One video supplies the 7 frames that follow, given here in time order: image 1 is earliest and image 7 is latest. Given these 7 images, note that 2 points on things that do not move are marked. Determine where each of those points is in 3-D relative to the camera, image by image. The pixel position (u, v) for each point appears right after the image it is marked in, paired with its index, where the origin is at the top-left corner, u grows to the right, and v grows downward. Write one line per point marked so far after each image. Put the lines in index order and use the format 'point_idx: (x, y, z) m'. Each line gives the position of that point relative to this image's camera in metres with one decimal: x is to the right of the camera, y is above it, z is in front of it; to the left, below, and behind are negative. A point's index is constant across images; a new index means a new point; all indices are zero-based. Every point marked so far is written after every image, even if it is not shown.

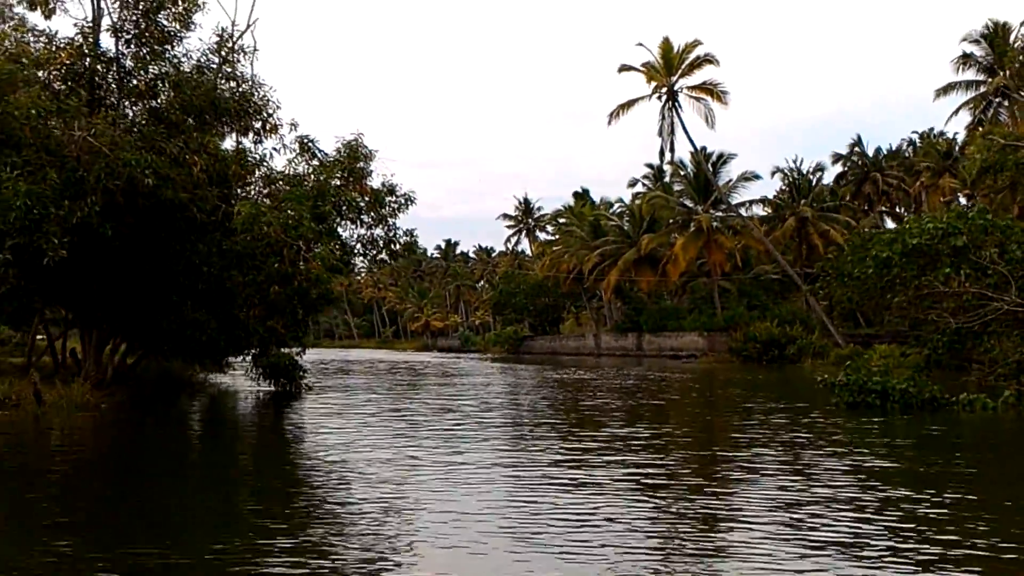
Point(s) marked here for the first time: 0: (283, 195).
0: (-2.8, +1.1, +15.6) m
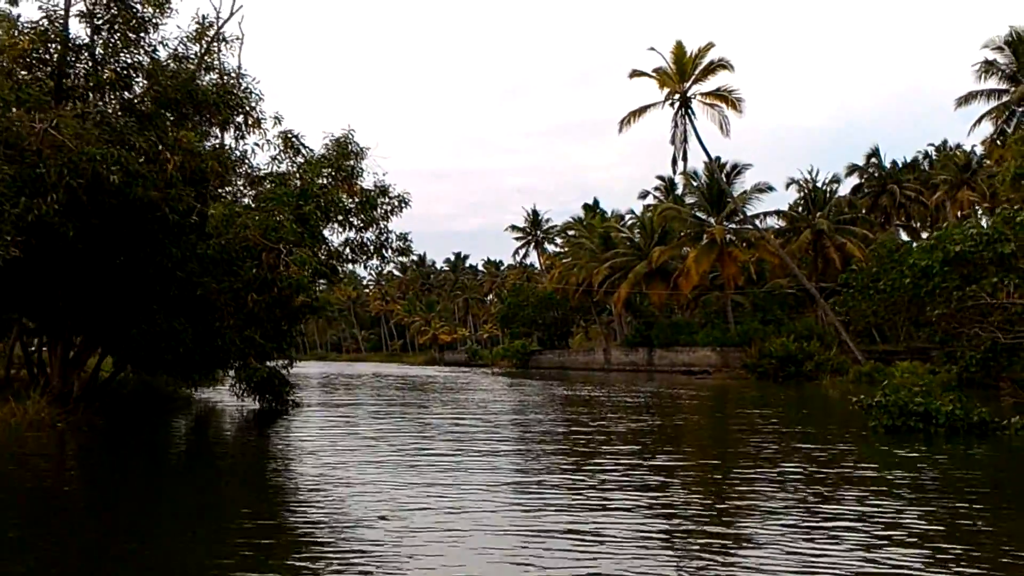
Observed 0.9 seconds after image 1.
0: (-2.8, +1.0, +14.2) m
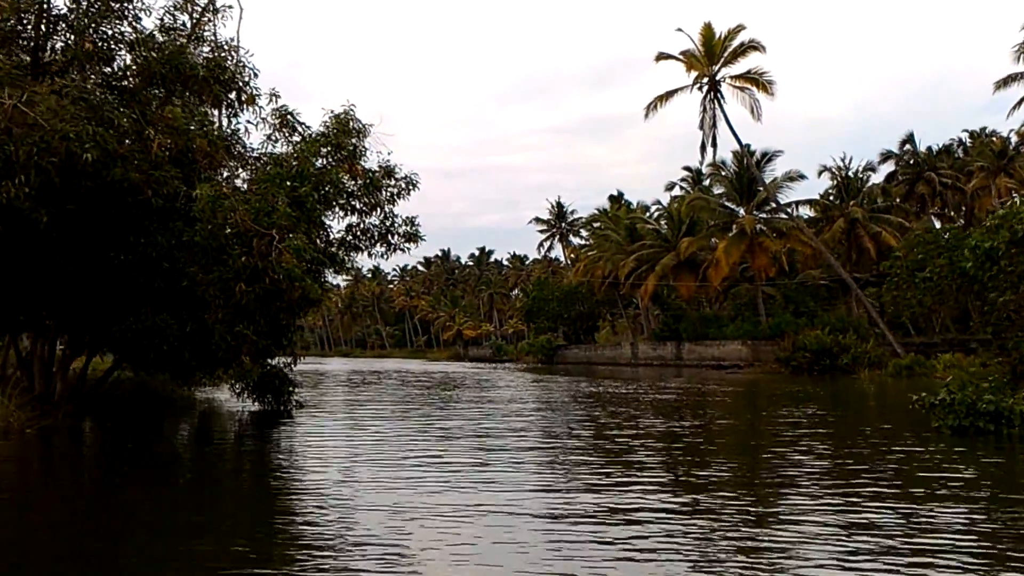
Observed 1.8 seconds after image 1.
0: (-2.6, +1.1, +13.0) m
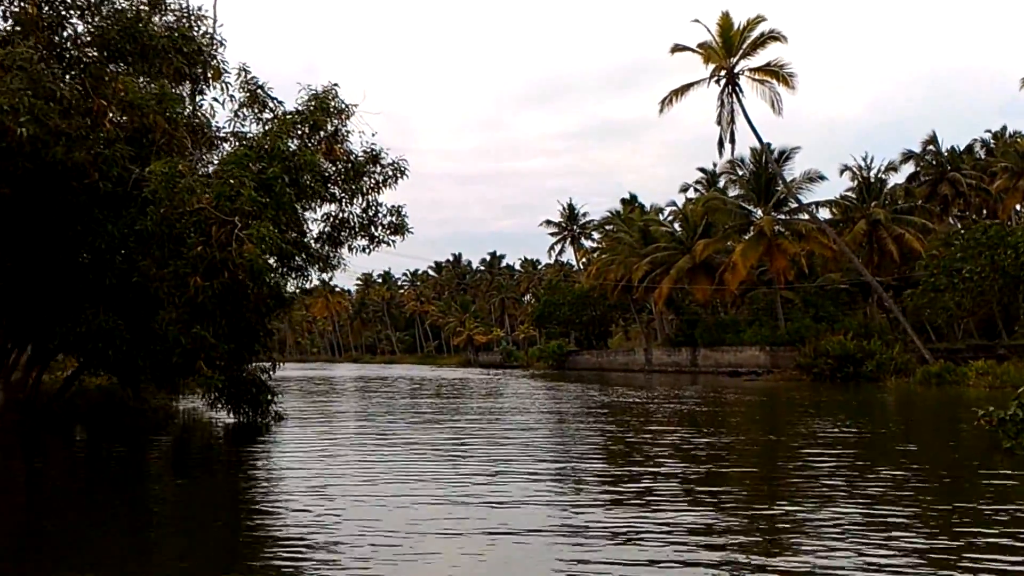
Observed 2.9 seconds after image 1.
0: (-2.6, +1.1, +11.4) m
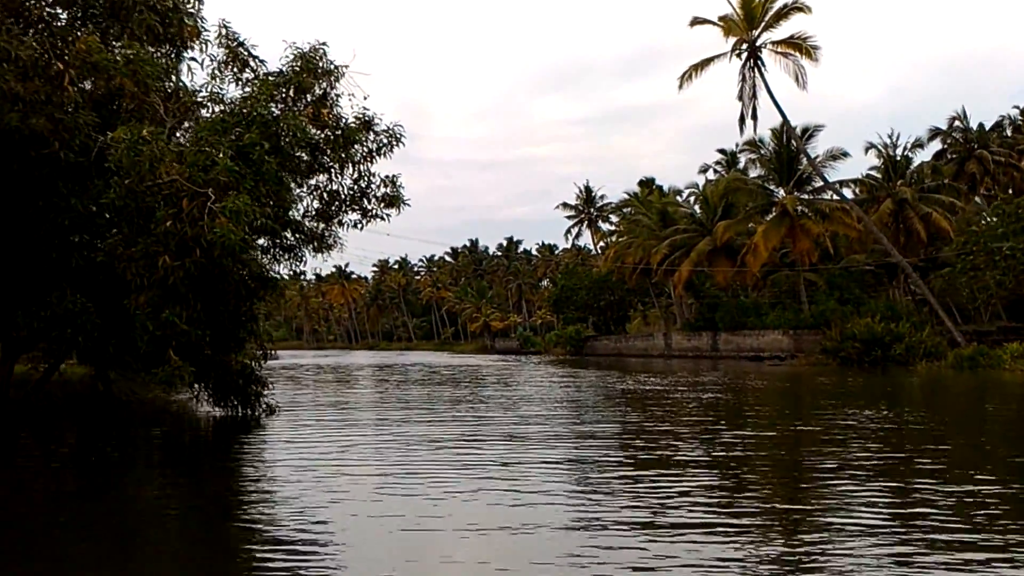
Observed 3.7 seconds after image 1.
0: (-2.5, +1.3, +10.2) m
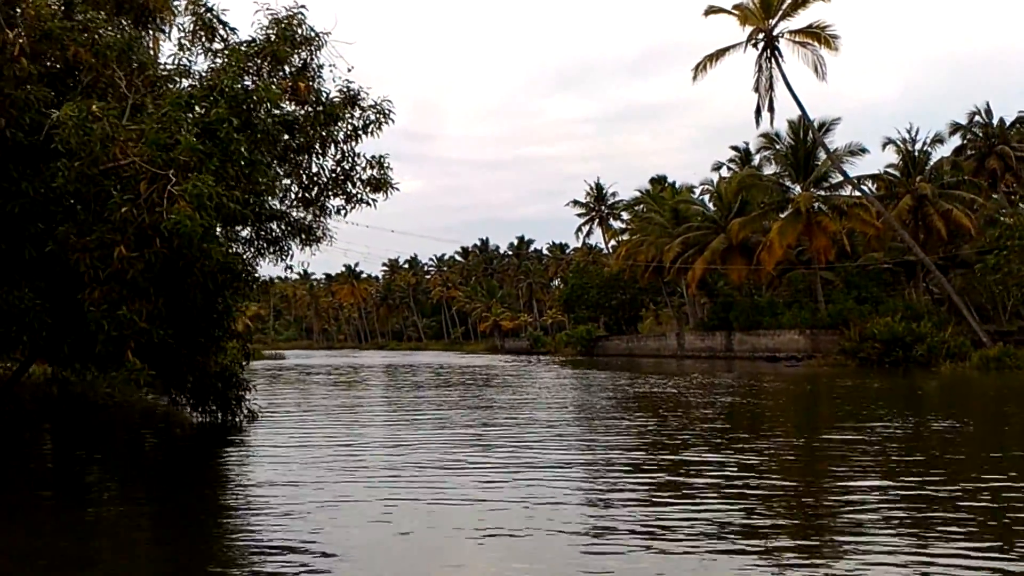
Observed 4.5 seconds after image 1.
0: (-2.5, +1.3, +9.2) m
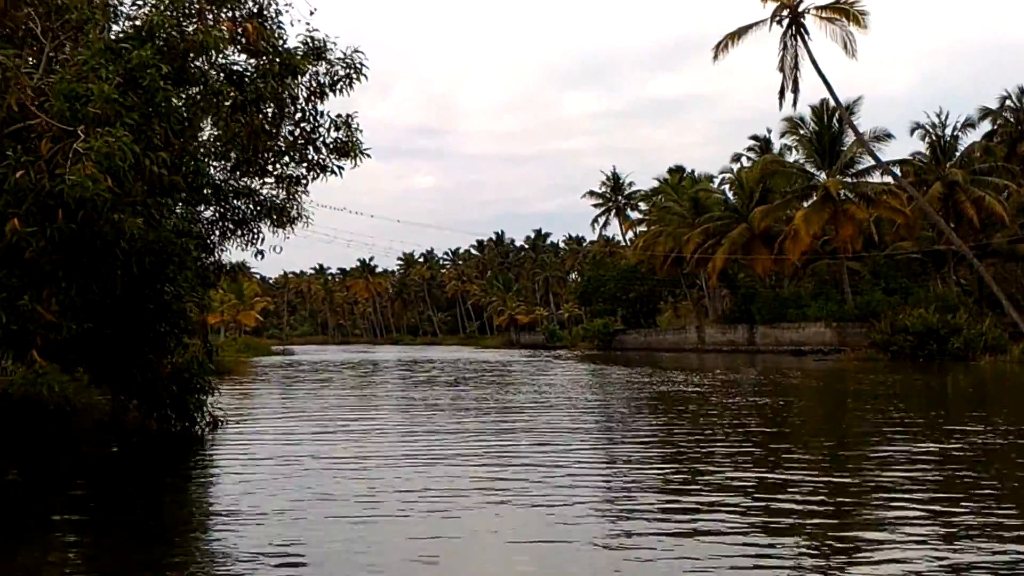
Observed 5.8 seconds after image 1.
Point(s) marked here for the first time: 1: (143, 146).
0: (-2.6, +1.4, +7.5) m
1: (-2.1, +0.8, +7.3) m
